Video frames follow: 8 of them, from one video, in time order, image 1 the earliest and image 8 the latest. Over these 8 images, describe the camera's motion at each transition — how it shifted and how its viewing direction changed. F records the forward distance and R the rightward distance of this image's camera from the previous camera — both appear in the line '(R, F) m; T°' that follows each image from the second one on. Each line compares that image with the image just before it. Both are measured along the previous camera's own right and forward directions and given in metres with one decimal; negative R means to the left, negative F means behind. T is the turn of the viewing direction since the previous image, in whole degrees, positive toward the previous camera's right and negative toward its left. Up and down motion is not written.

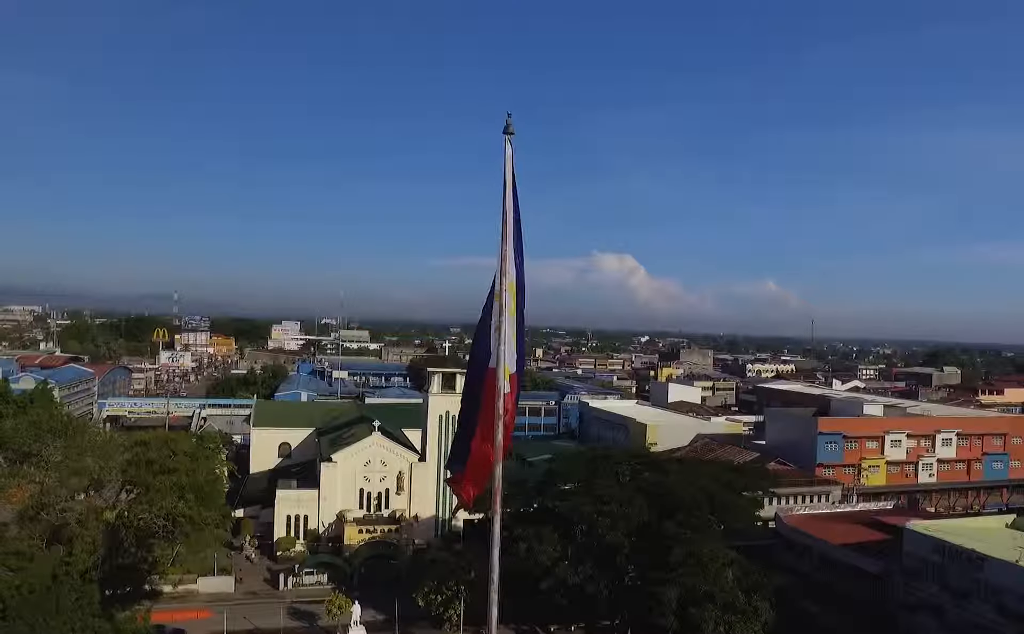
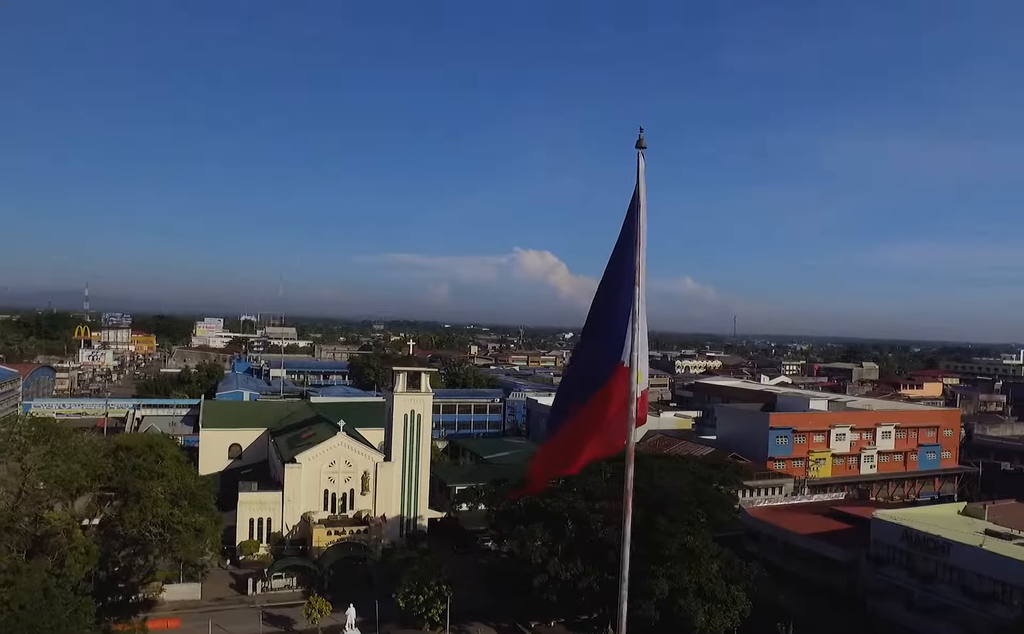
(-1.8, -0.1) m; +6°
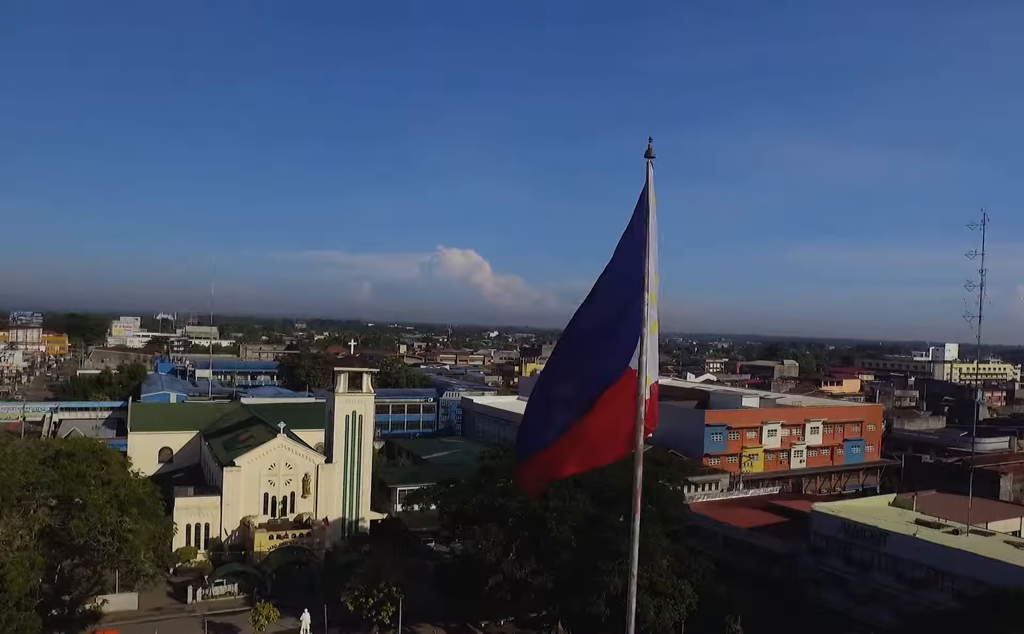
(-0.8, 0.0) m; +5°
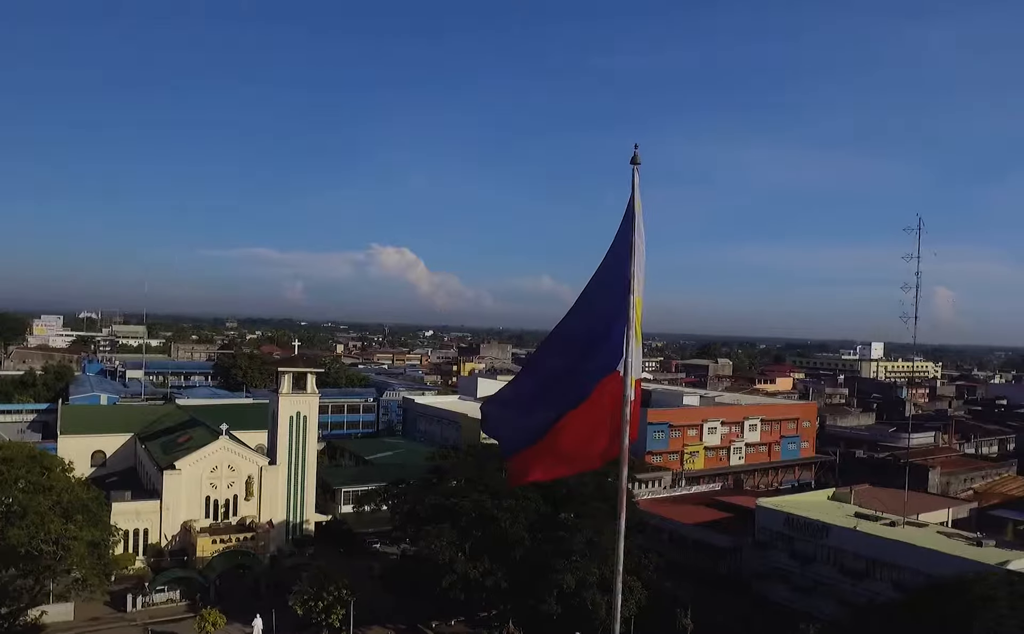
(-0.5, 0.0) m; +5°
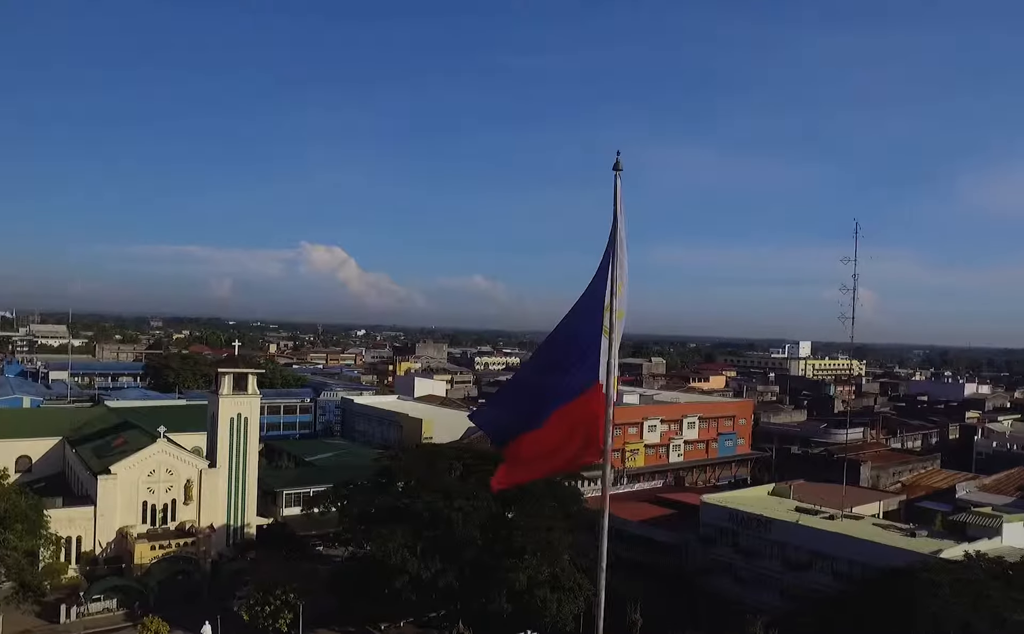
(-0.5, 0.0) m; +5°
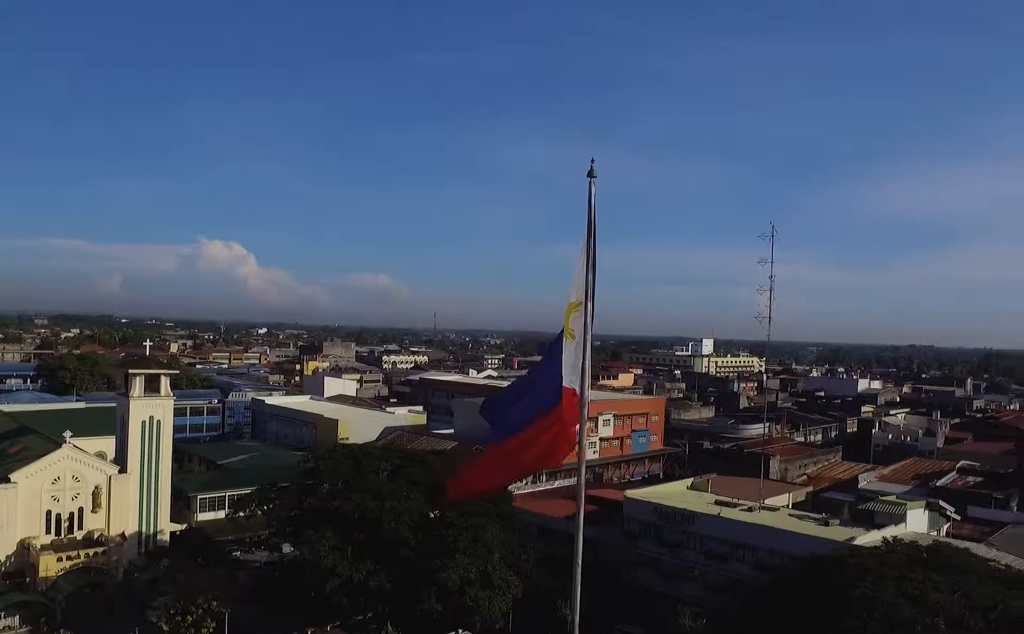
(-0.7, 0.0) m; +7°
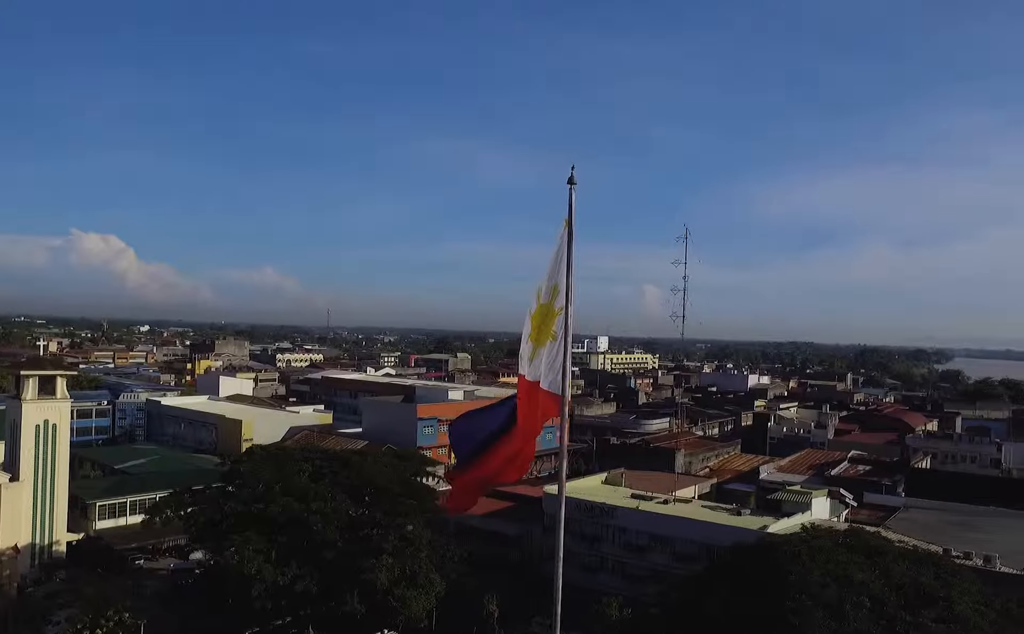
(-0.9, -0.1) m; +8°
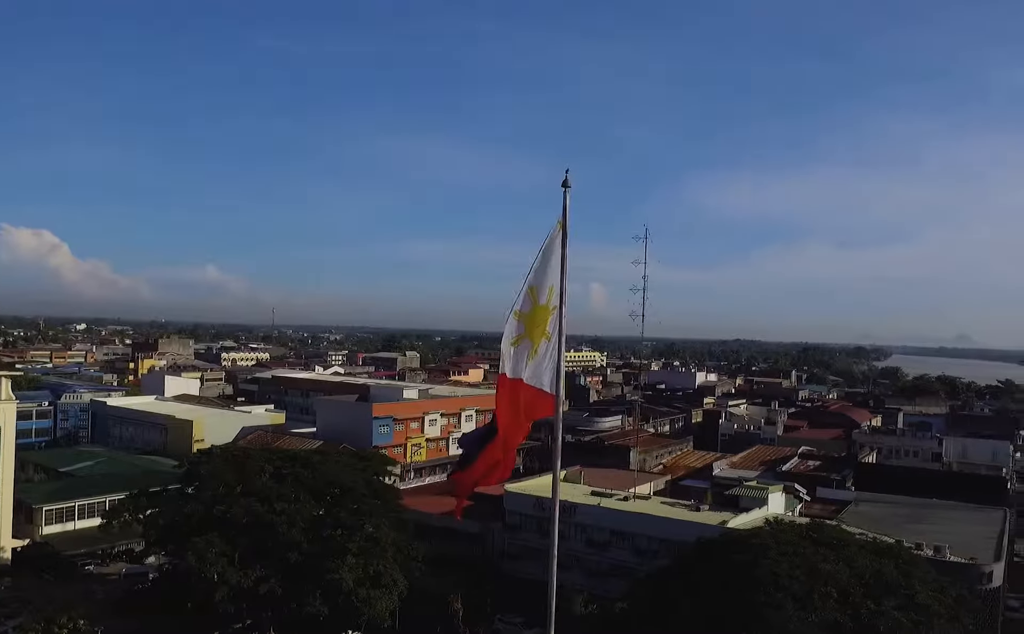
(-0.5, 0.0) m; +4°
